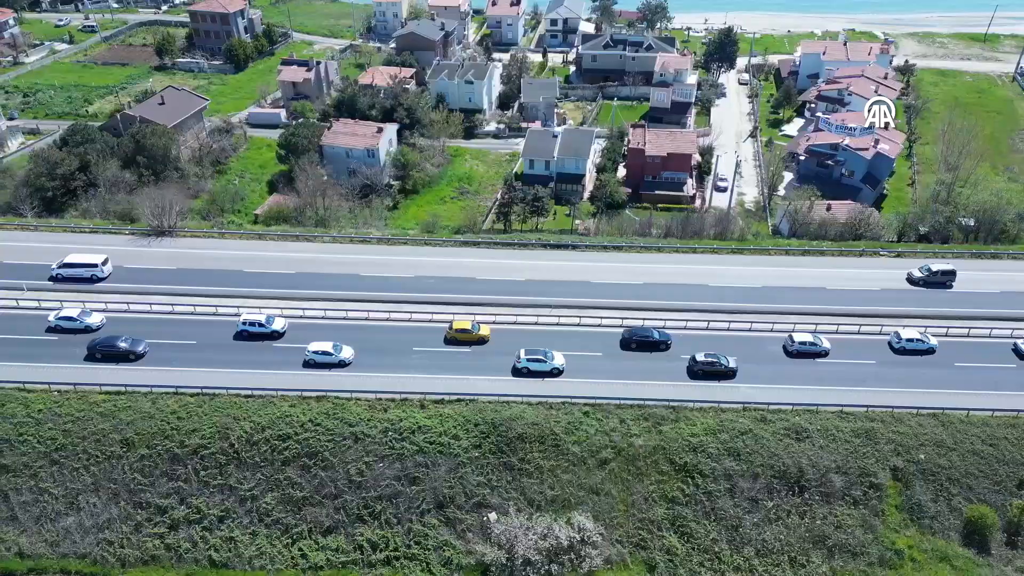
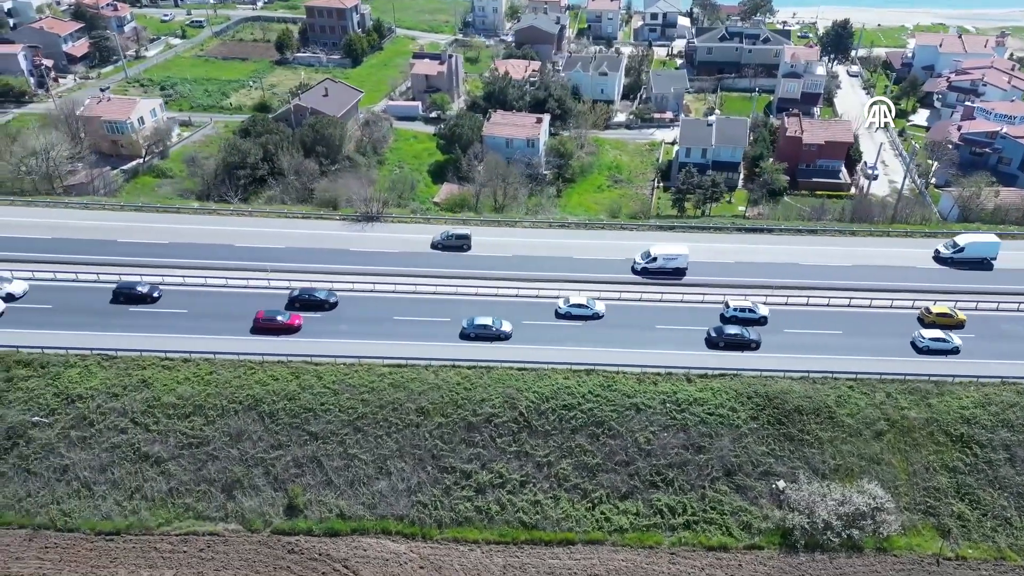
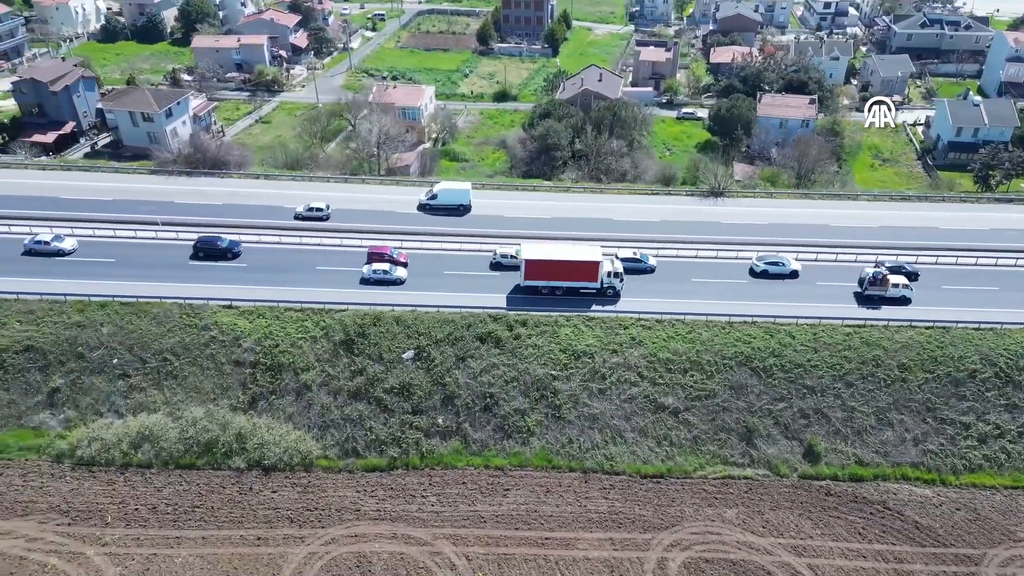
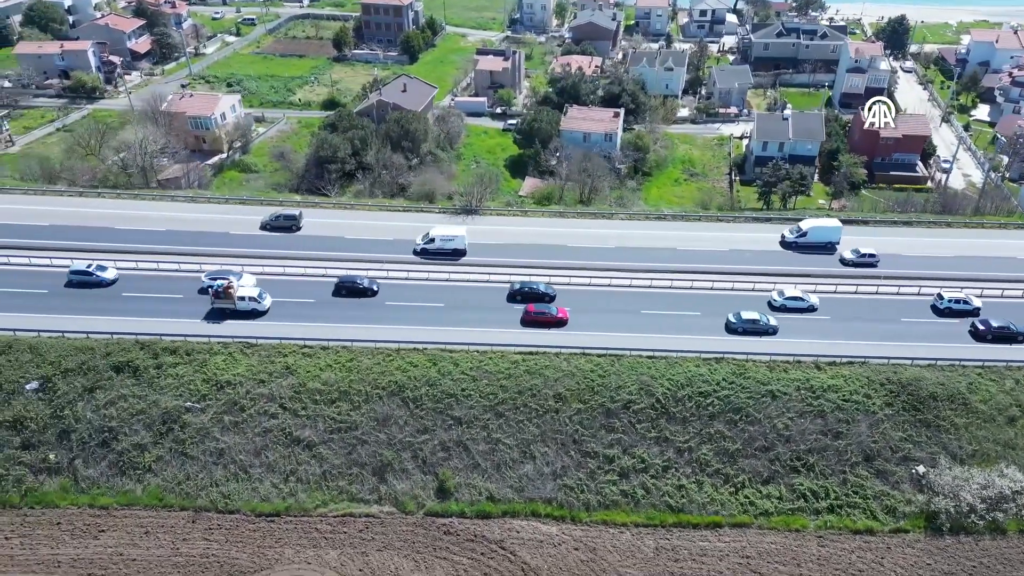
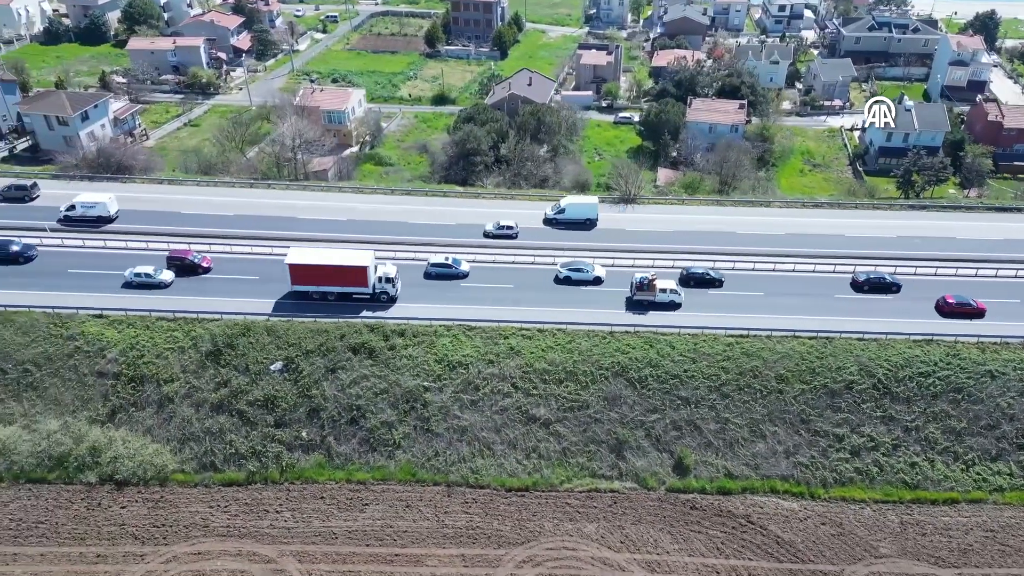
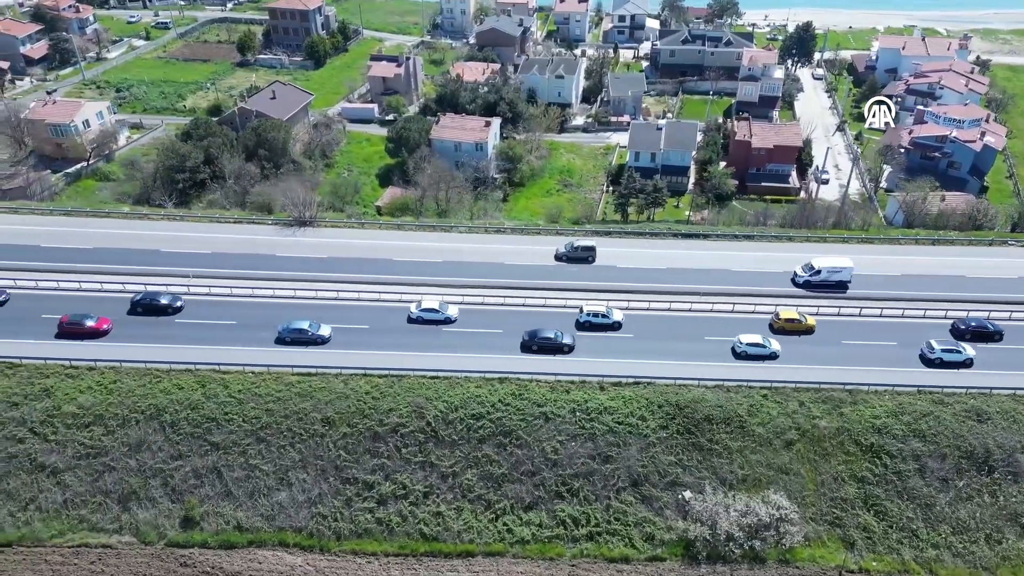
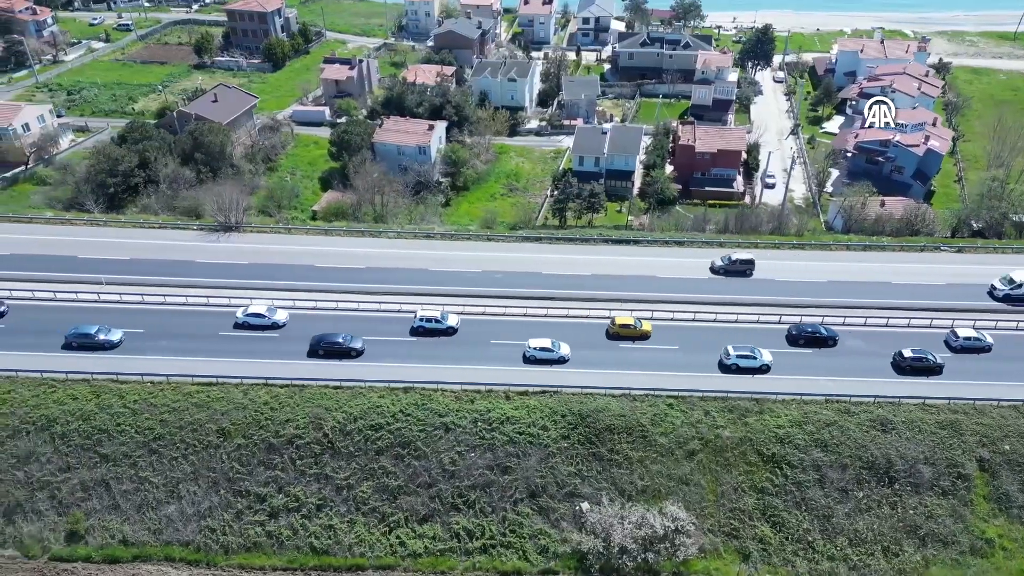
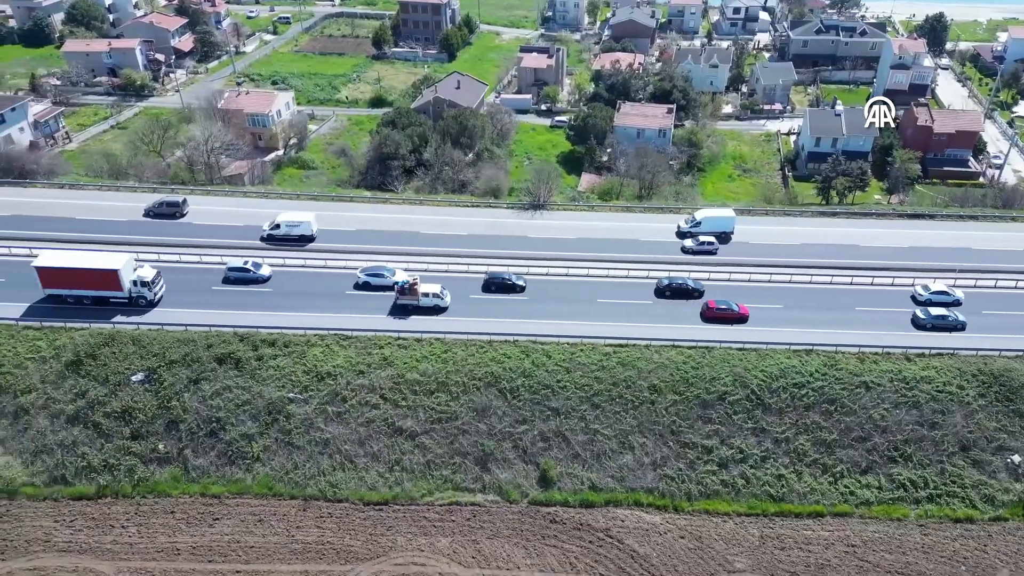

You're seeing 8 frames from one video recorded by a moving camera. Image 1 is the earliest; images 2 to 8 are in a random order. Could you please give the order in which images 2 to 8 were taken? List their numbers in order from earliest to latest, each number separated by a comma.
7, 6, 2, 4, 8, 5, 3
